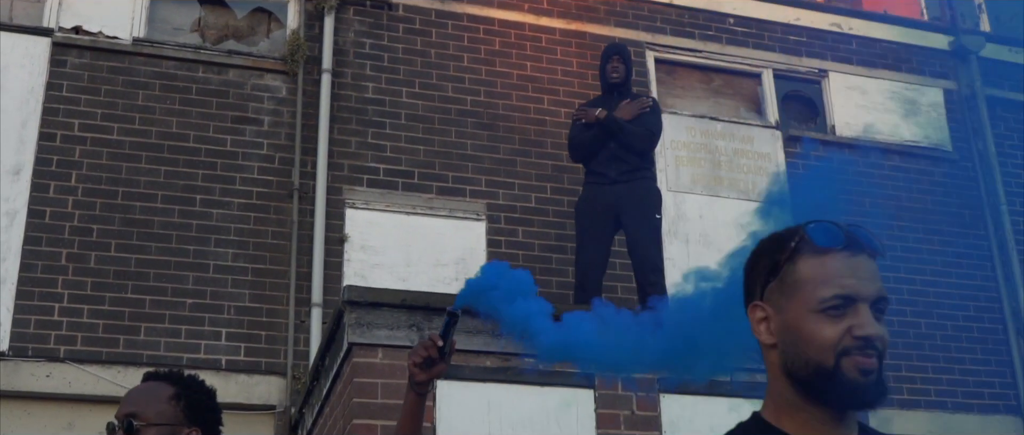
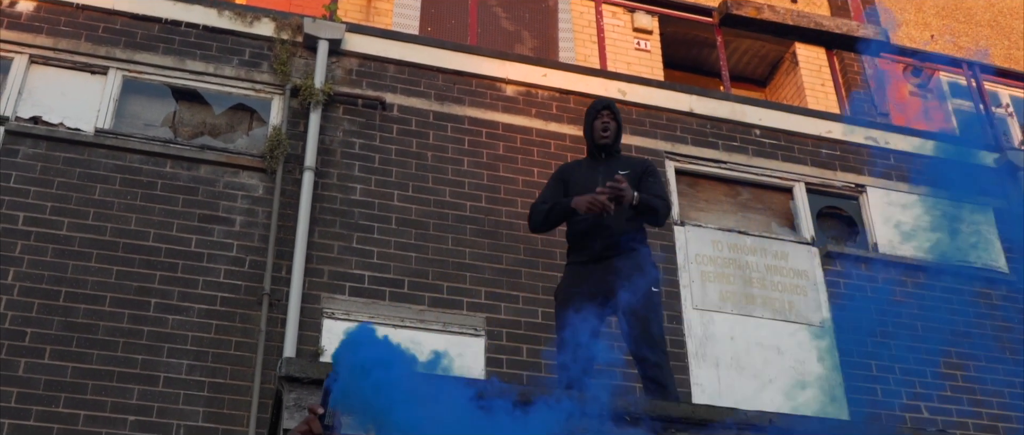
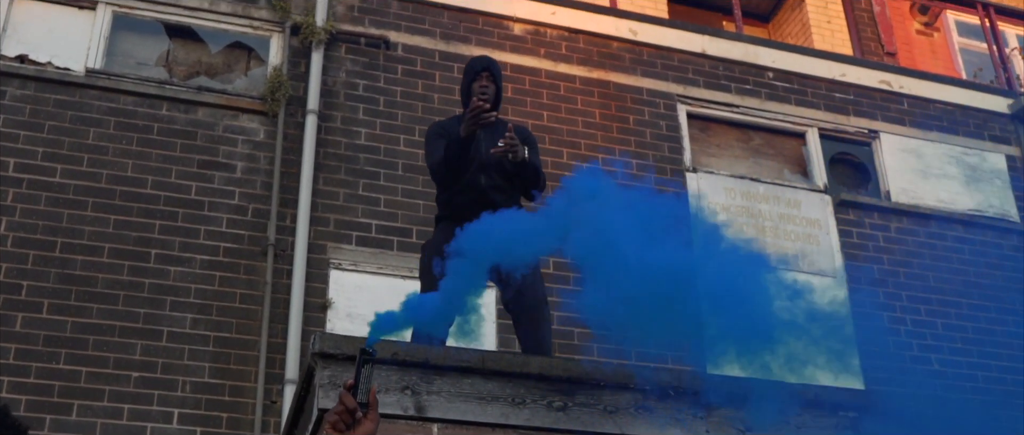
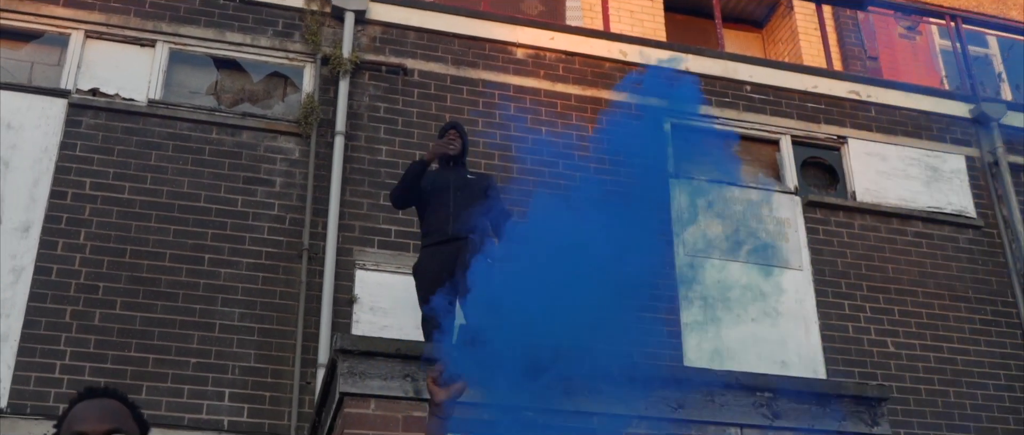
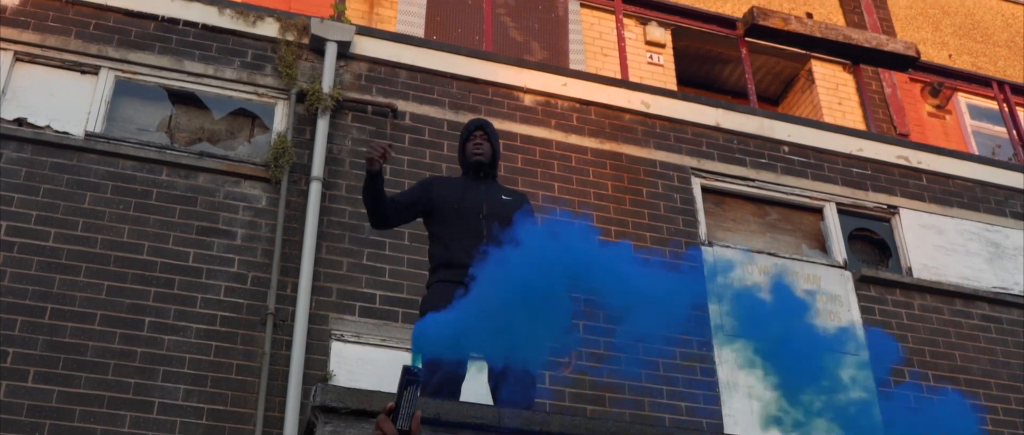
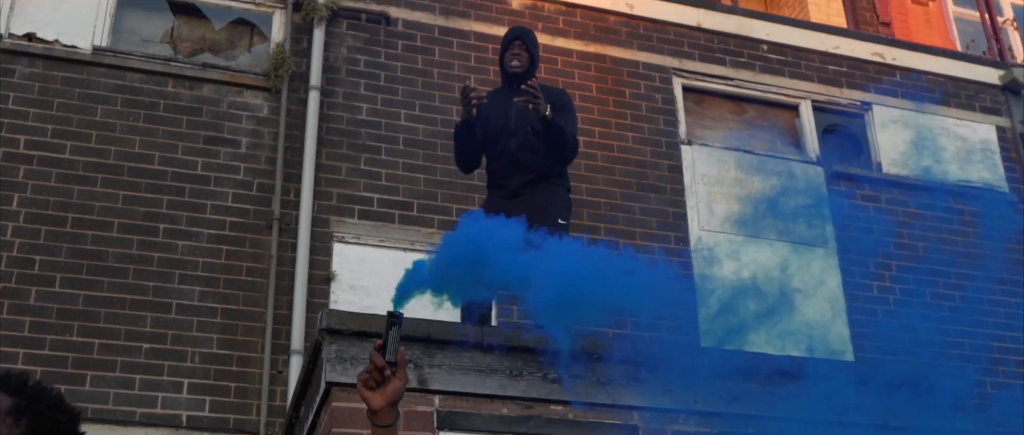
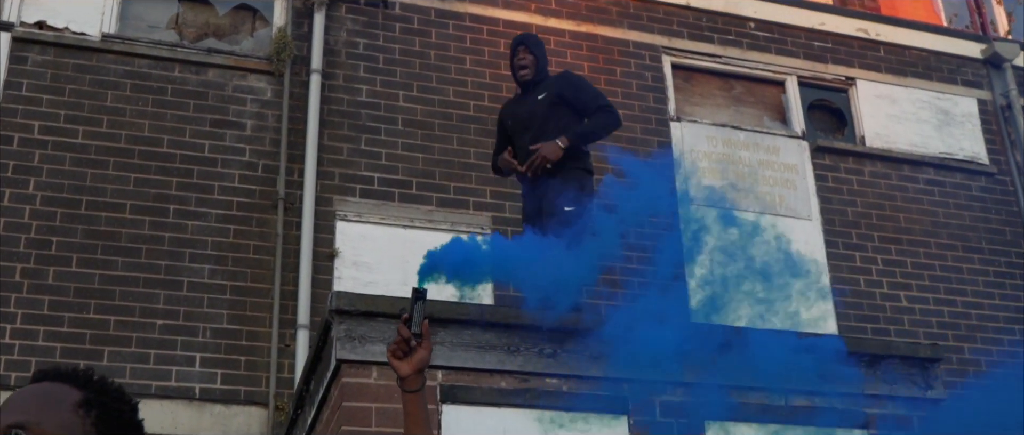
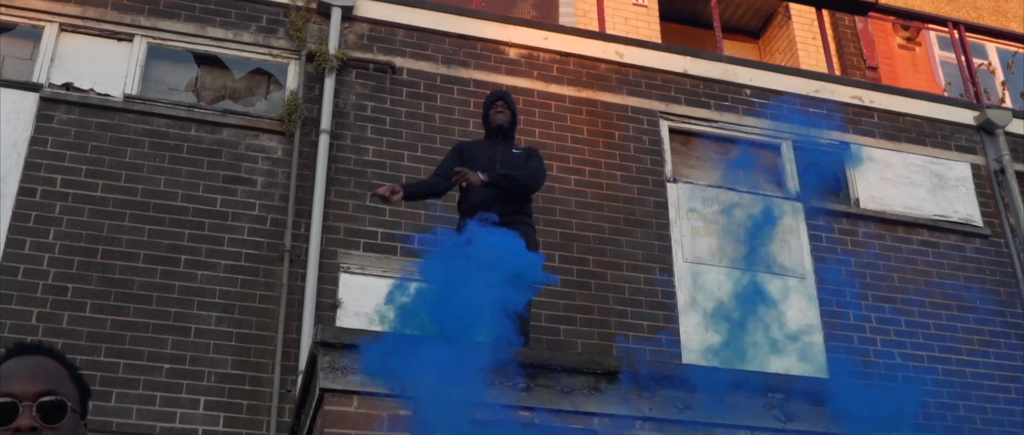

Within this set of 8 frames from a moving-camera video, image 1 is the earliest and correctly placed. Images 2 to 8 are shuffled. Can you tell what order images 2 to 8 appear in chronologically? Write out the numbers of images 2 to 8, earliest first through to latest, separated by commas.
7, 6, 3, 5, 2, 8, 4
